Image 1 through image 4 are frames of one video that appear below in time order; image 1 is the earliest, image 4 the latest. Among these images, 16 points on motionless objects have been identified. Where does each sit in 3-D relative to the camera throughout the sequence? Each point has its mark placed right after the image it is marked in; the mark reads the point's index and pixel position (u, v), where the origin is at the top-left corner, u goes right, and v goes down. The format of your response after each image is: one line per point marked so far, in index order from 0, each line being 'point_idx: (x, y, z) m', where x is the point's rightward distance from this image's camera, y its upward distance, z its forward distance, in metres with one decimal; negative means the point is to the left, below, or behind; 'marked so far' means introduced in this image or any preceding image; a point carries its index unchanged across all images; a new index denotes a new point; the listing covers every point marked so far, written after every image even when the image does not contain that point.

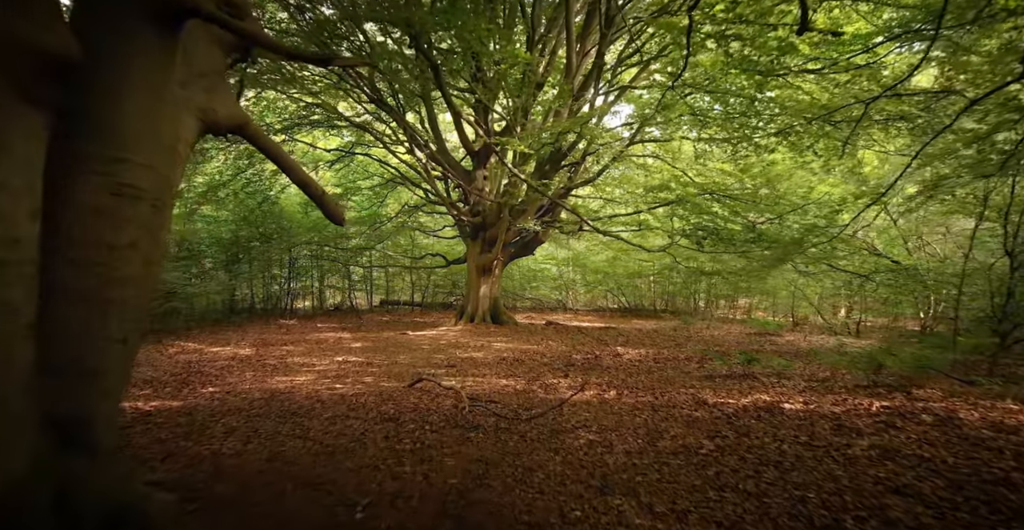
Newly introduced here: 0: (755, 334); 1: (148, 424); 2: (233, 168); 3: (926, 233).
0: (+5.7, -1.6, +13.4) m
1: (-3.3, -1.5, +5.2) m
2: (-6.8, +2.4, +13.9) m
3: (+8.2, +0.6, +11.3) m
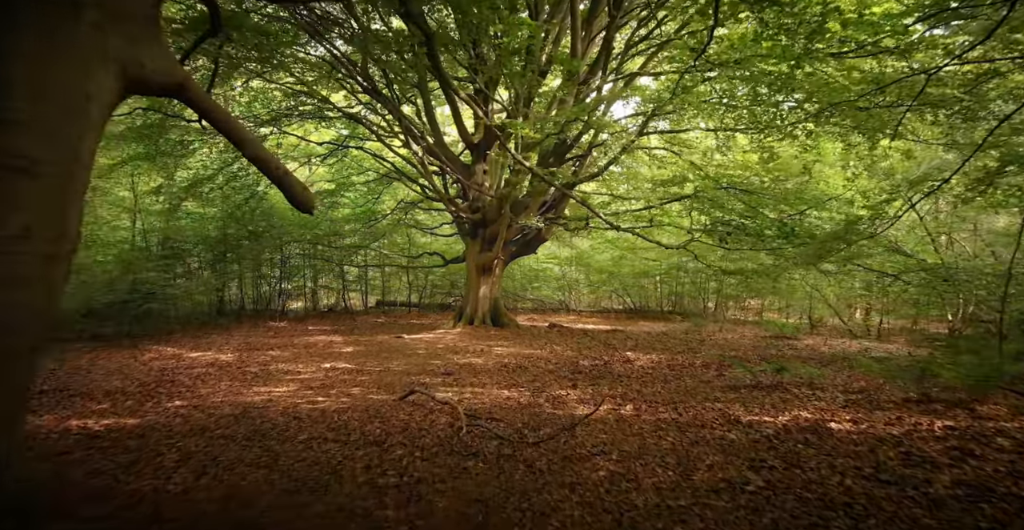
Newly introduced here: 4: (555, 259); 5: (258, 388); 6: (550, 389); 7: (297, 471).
0: (+5.7, -1.6, +12.6) m
1: (-3.3, -1.5, +4.5) m
2: (-6.8, +2.4, +13.2) m
3: (+8.3, +0.6, +10.6) m
4: (+1.5, +0.2, +19.2) m
5: (-3.2, -1.6, +7.2) m
6: (+0.5, -1.5, +7.1) m
7: (-1.5, -1.4, +4.0) m
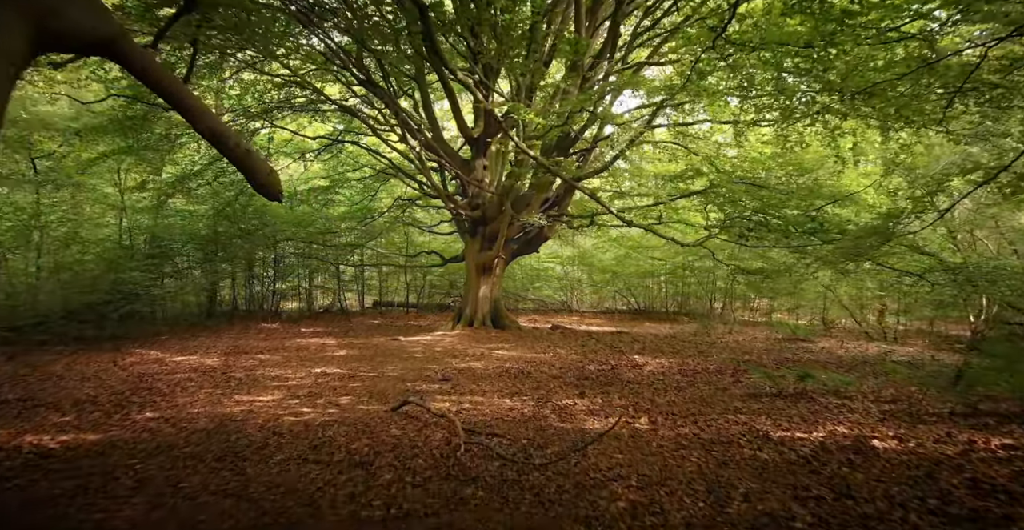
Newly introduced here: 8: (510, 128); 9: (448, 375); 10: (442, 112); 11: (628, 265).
0: (+5.7, -1.6, +12.1) m
1: (-3.3, -1.4, +3.9) m
2: (-6.7, +2.4, +12.6) m
3: (+8.3, +0.7, +10.1) m
4: (+1.5, +0.2, +18.6) m
5: (-3.2, -1.5, +6.7) m
6: (+0.5, -1.5, +6.5) m
7: (-1.5, -1.4, +3.5) m
8: (0.0, +2.6, +10.9) m
9: (-0.9, -1.6, +8.3) m
10: (-2.0, +4.4, +16.3) m
11: (+3.5, 0.0, +17.2) m
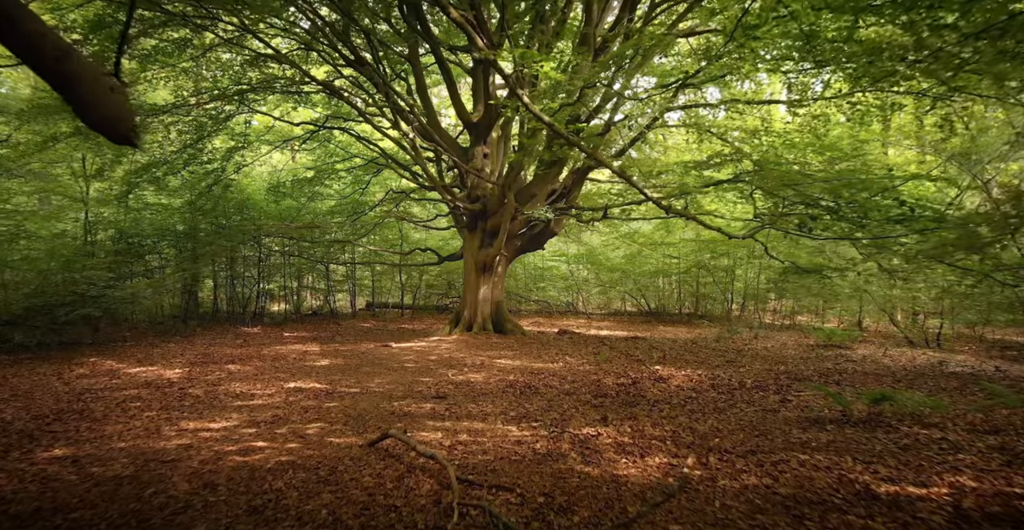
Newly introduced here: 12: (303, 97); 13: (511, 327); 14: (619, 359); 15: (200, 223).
0: (+5.8, -1.5, +10.9) m
1: (-3.2, -1.4, +2.7) m
2: (-6.7, +2.4, +11.4) m
3: (+8.4, +0.7, +8.9) m
4: (+1.5, +0.3, +17.4) m
5: (-3.1, -1.5, +5.5) m
6: (+0.6, -1.5, +5.3) m
7: (-1.4, -1.4, +2.3) m
8: (0.0, +2.7, +9.7) m
9: (-0.9, -1.6, +7.1) m
10: (-1.9, +4.4, +15.1) m
11: (+3.6, 0.0, +16.0) m
12: (-4.5, +3.6, +12.4) m
13: (0.0, -1.4, +12.7) m
14: (+1.8, -1.6, +9.6) m
15: (-7.2, +1.0, +13.0) m
